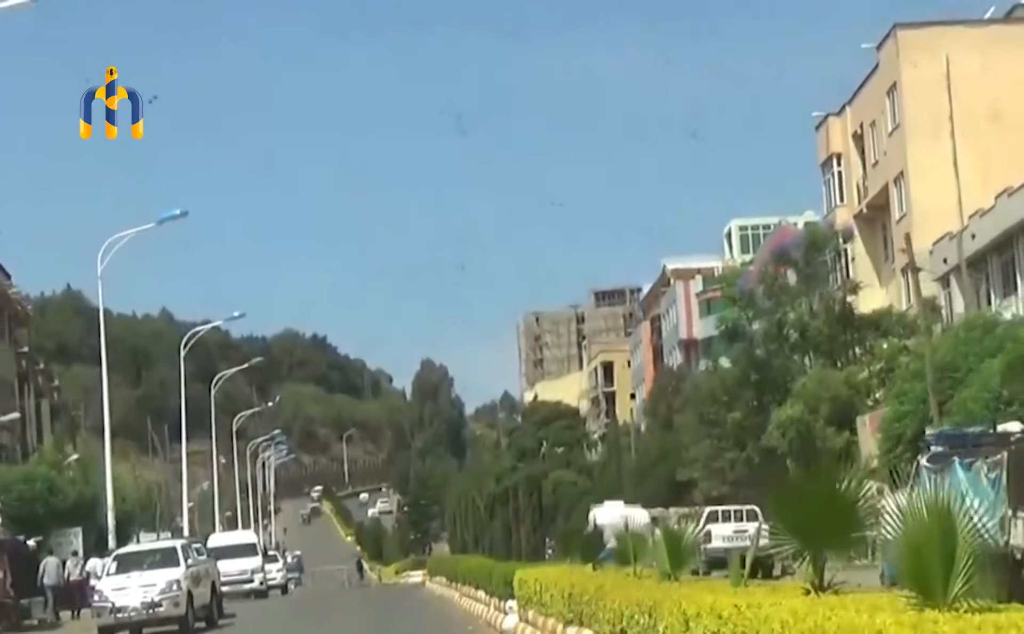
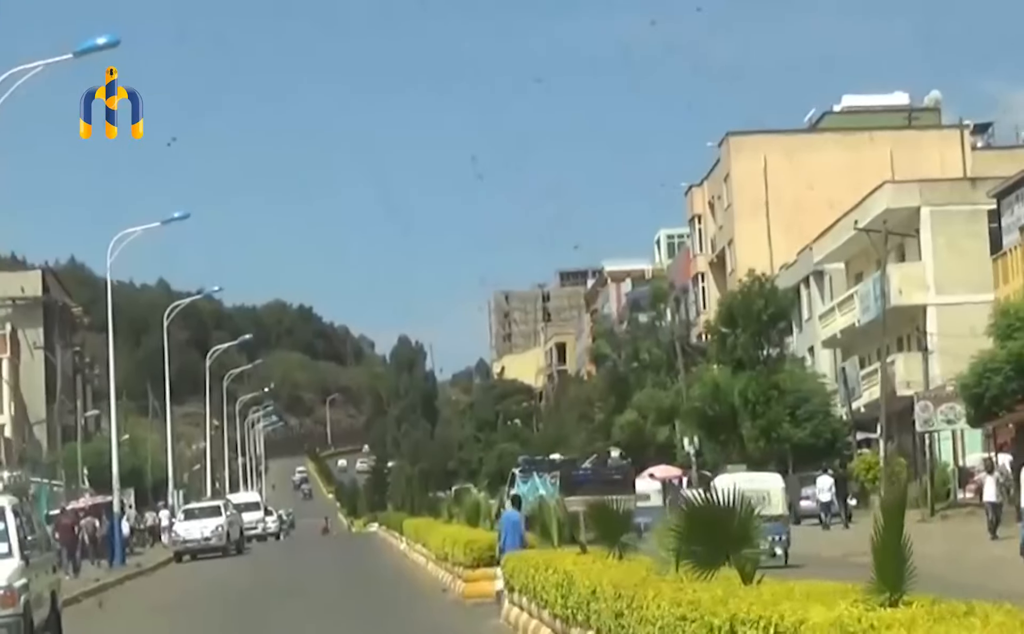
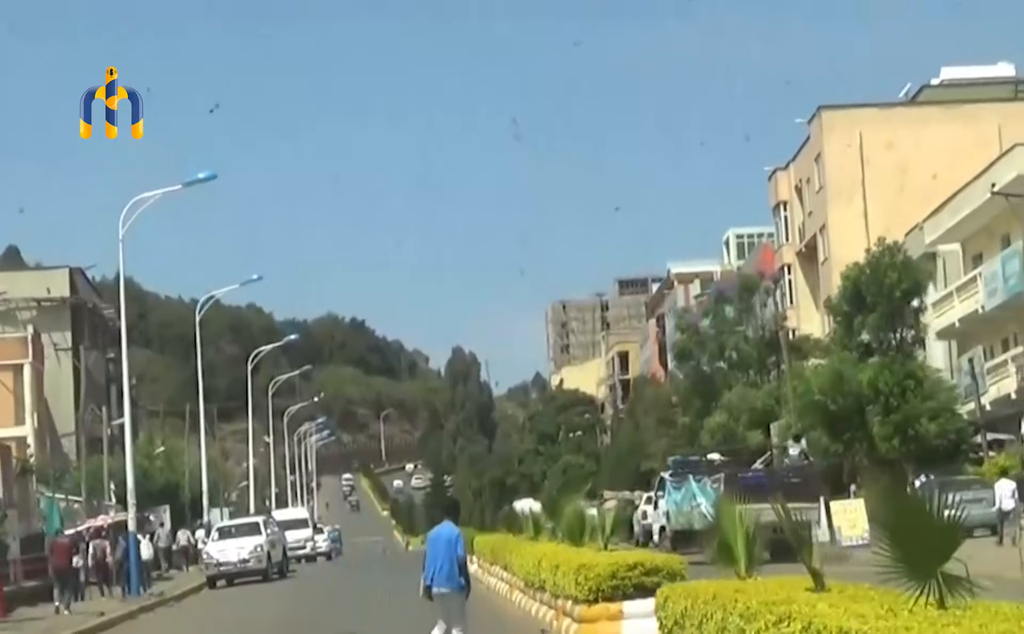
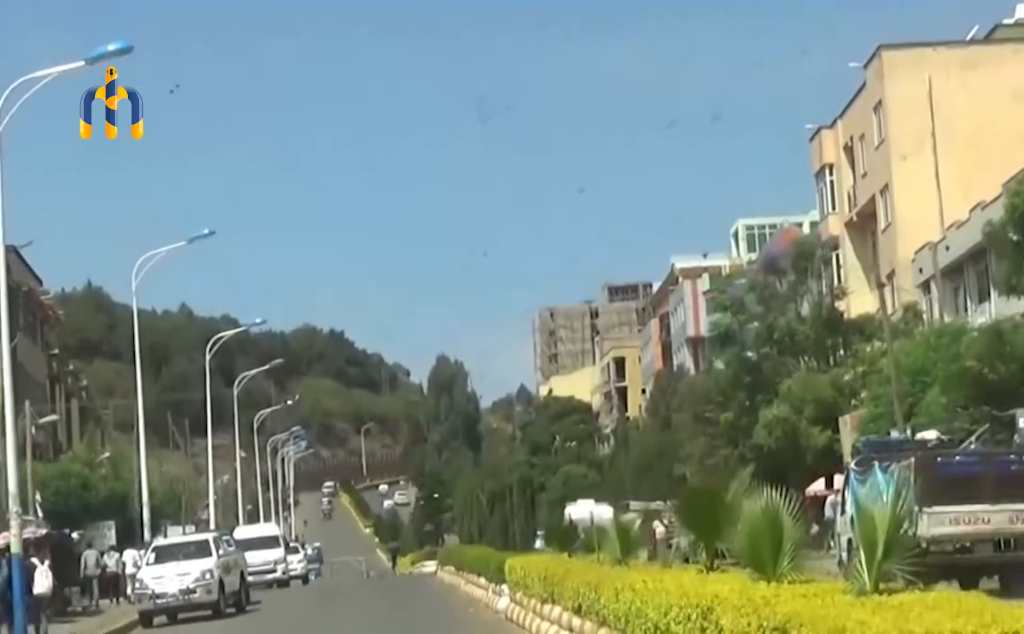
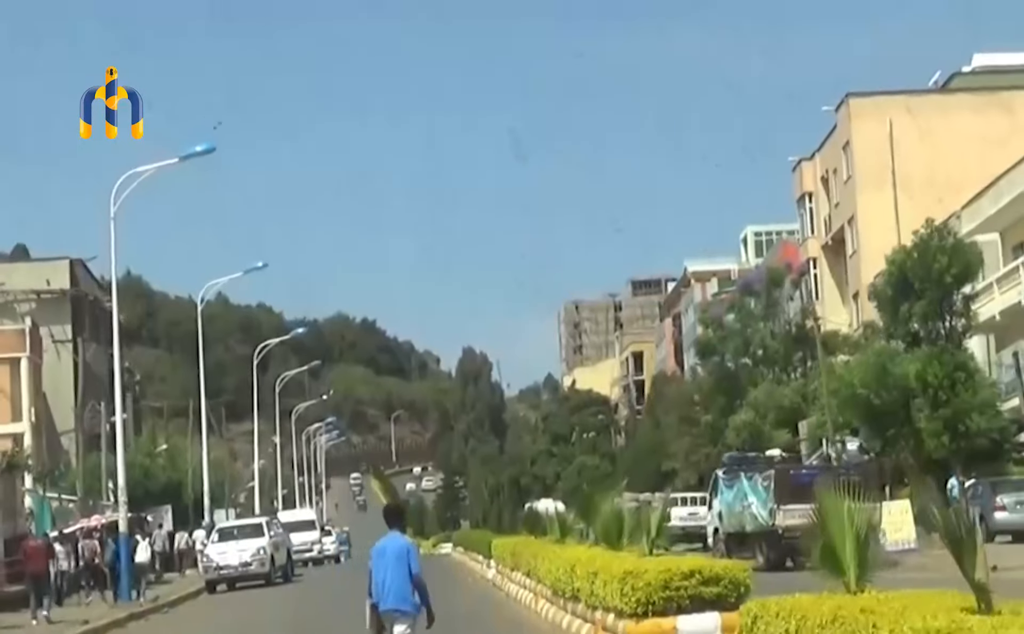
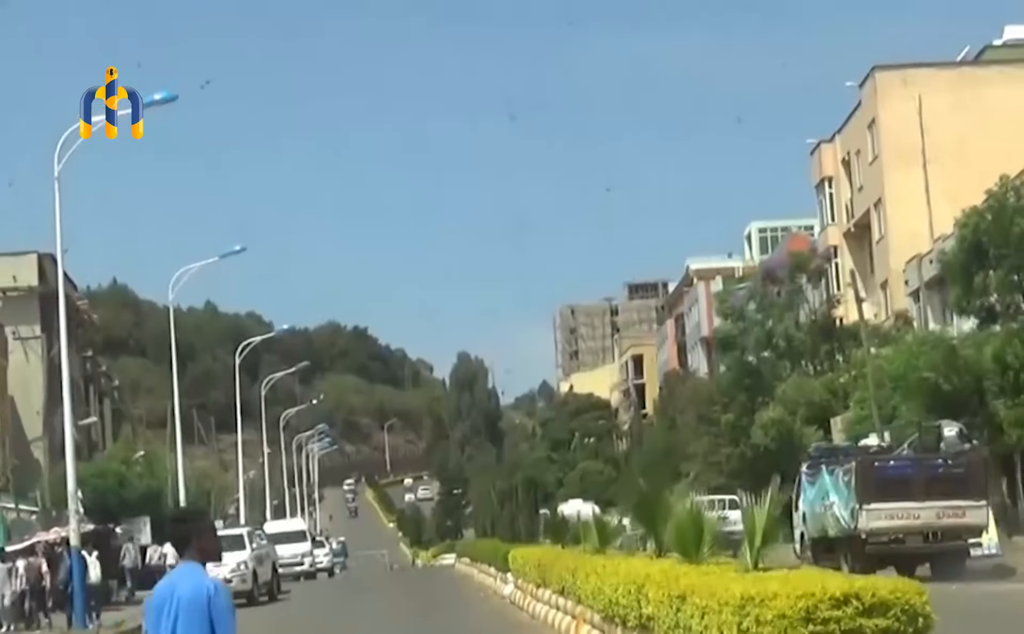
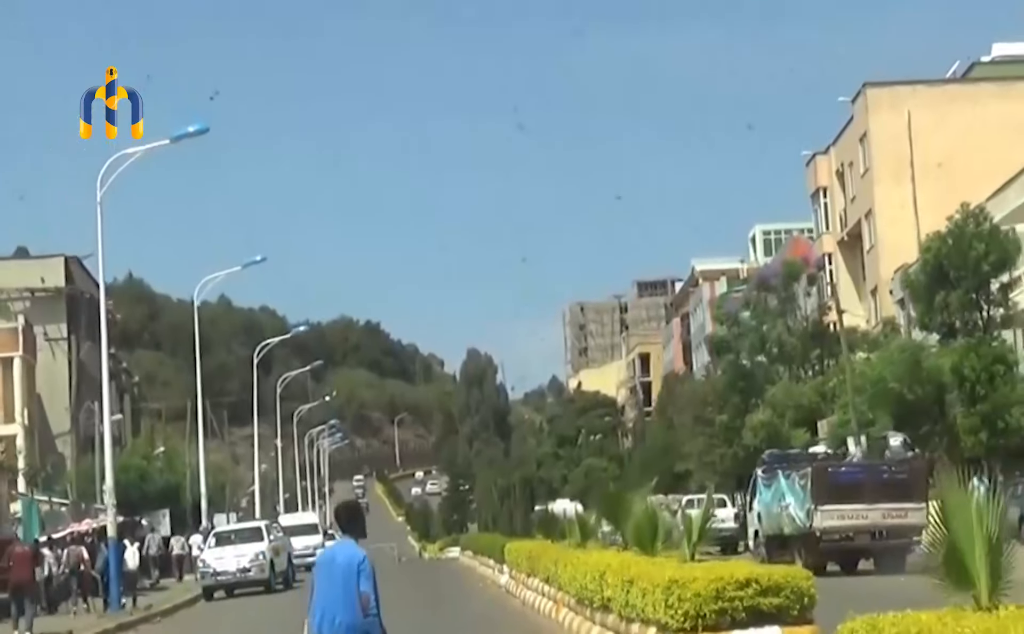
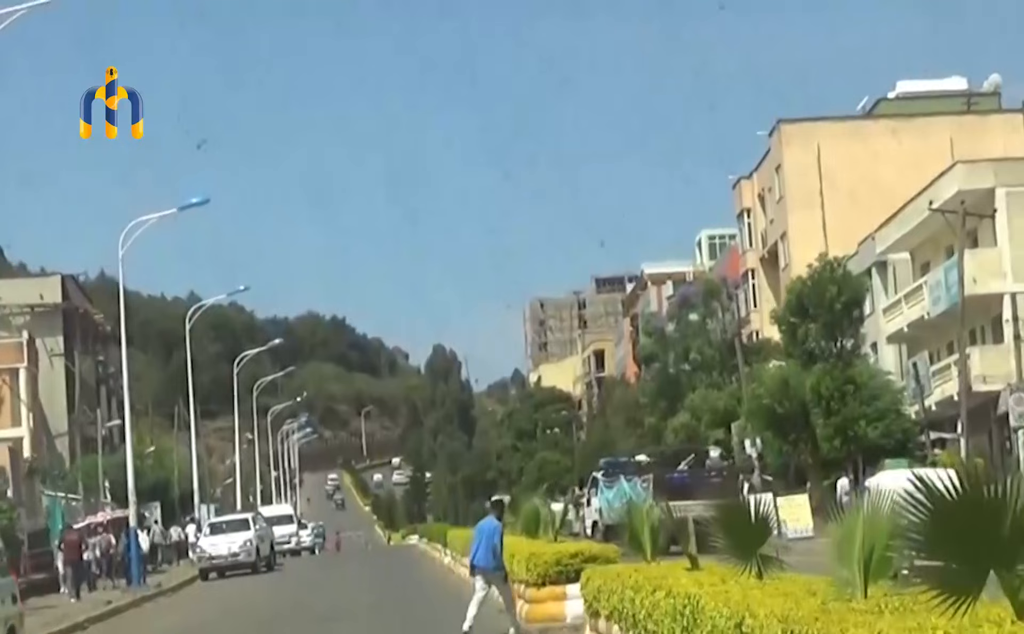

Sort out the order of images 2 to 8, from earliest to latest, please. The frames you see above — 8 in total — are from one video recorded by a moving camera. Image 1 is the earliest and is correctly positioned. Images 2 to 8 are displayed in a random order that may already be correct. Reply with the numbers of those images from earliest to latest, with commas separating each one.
4, 6, 7, 5, 3, 8, 2
